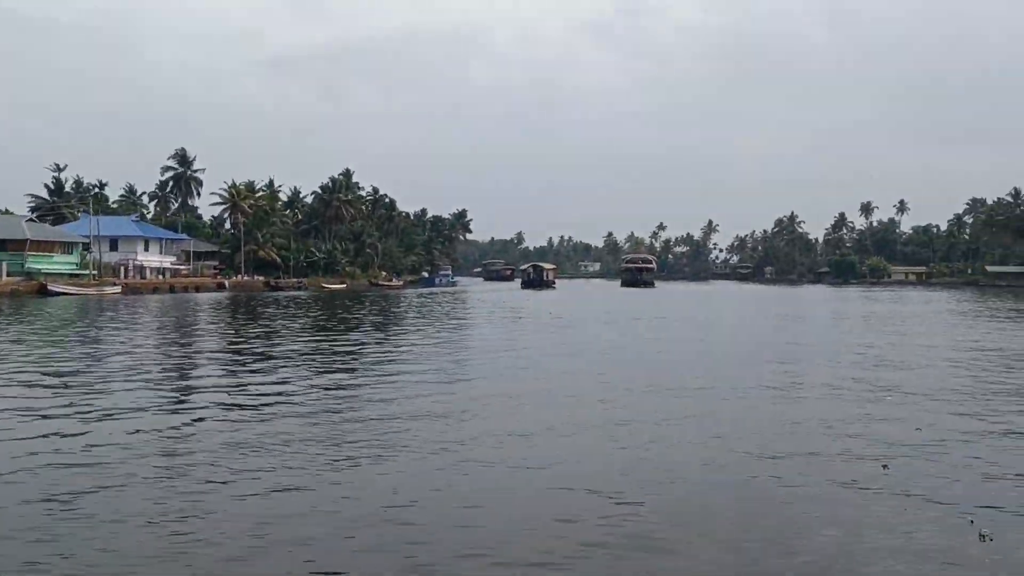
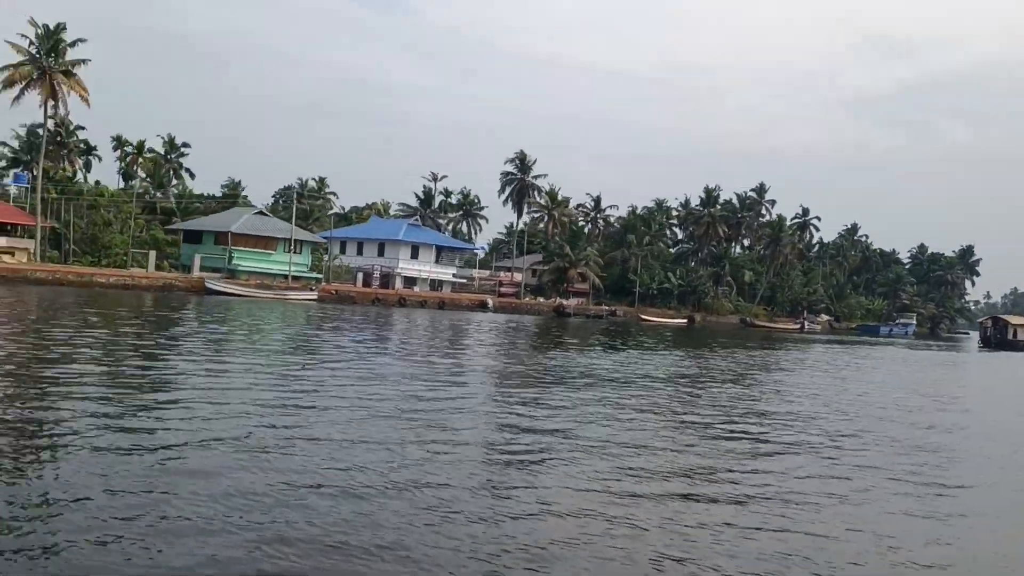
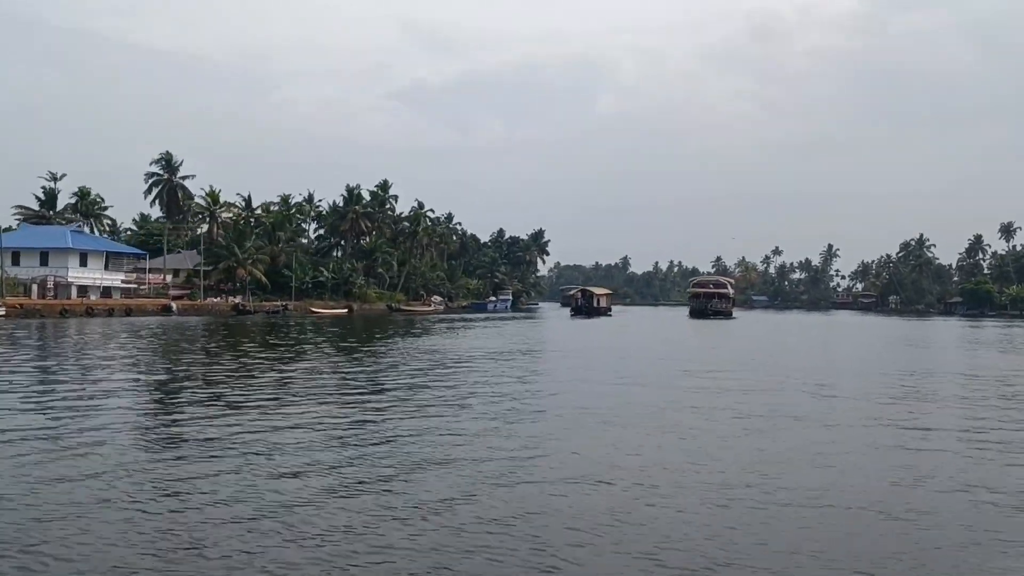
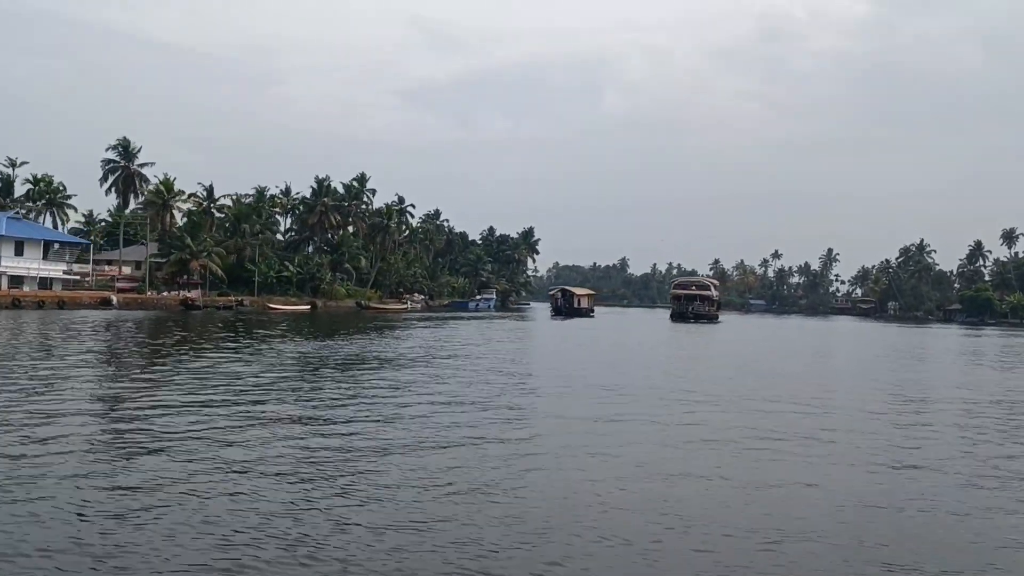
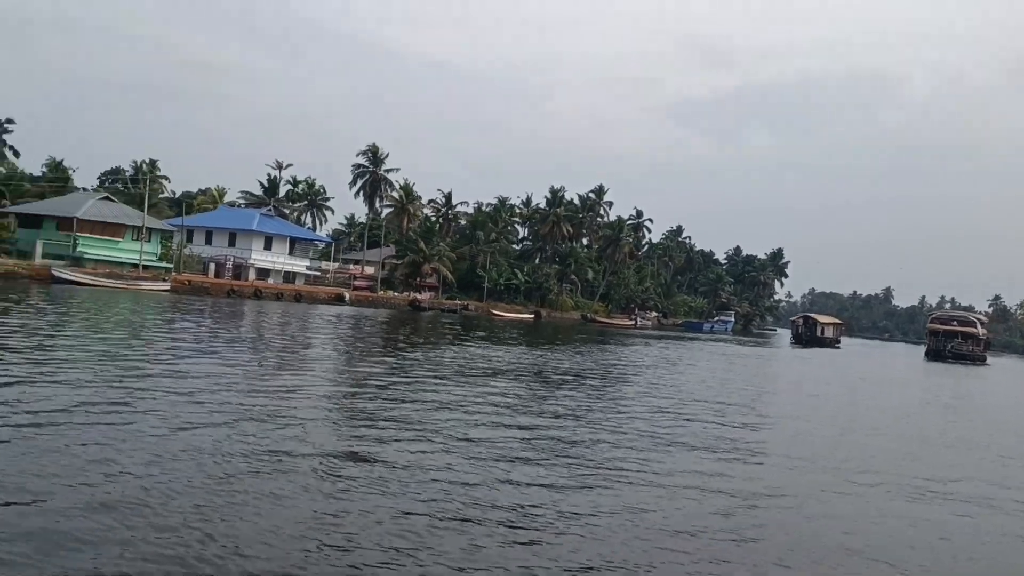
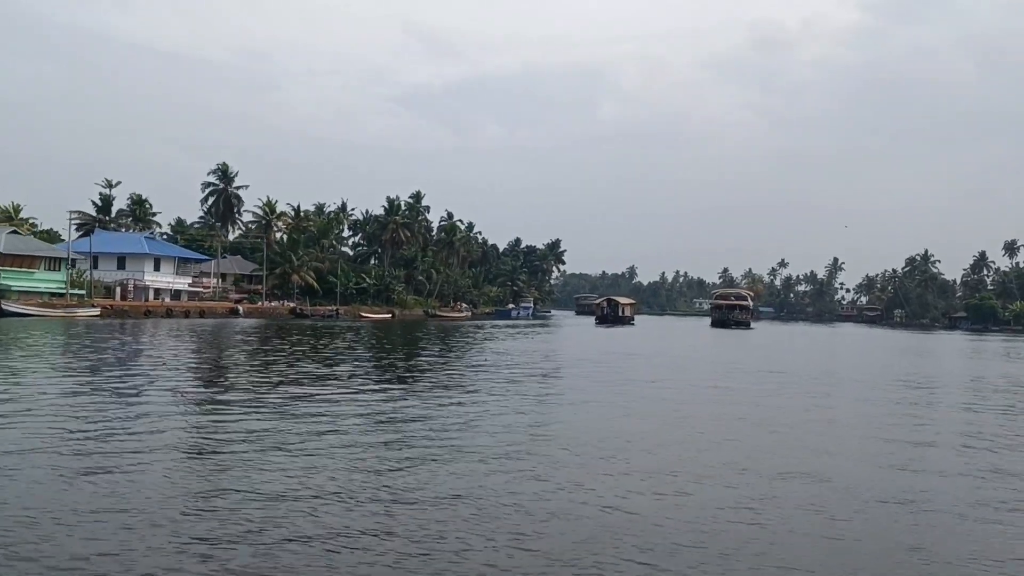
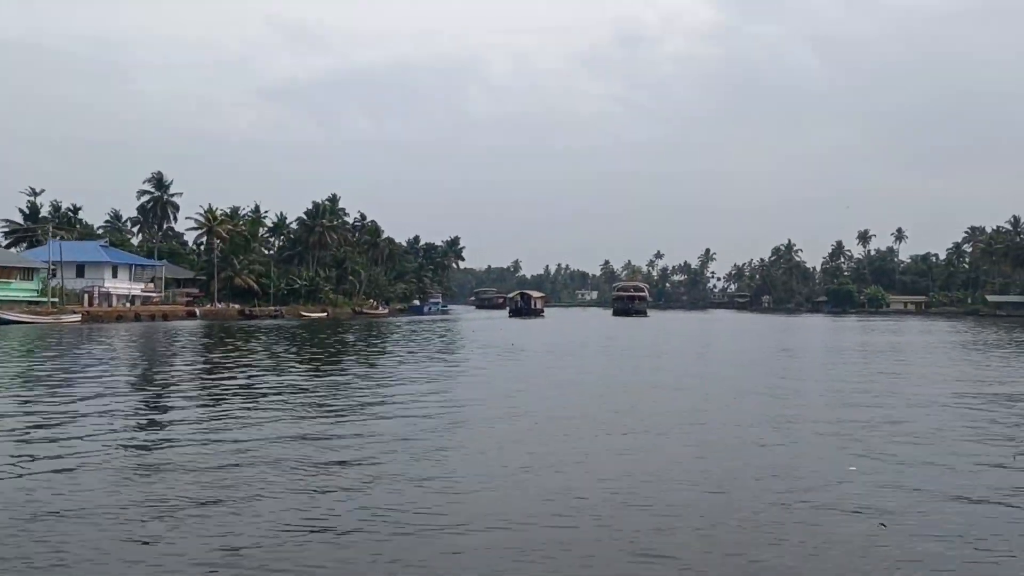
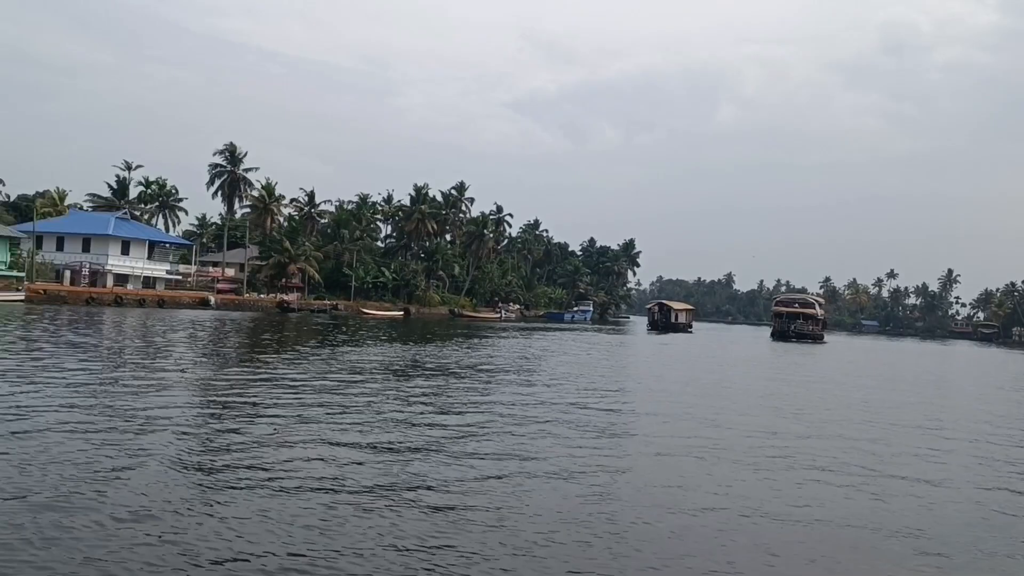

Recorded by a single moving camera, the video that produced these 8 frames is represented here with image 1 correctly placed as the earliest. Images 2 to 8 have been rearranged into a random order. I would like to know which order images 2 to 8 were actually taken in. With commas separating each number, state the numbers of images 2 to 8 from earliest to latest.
7, 6, 3, 4, 8, 5, 2
